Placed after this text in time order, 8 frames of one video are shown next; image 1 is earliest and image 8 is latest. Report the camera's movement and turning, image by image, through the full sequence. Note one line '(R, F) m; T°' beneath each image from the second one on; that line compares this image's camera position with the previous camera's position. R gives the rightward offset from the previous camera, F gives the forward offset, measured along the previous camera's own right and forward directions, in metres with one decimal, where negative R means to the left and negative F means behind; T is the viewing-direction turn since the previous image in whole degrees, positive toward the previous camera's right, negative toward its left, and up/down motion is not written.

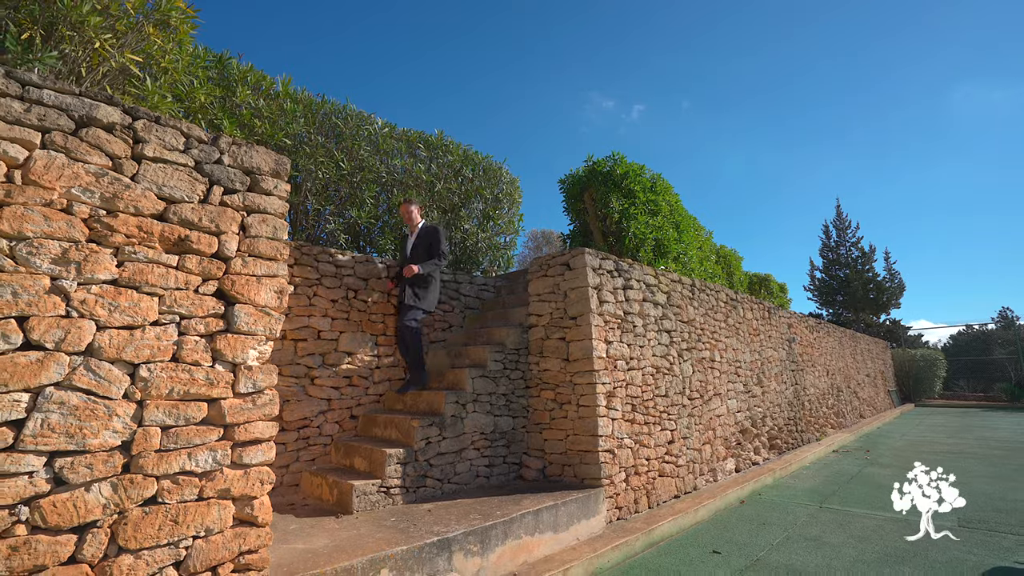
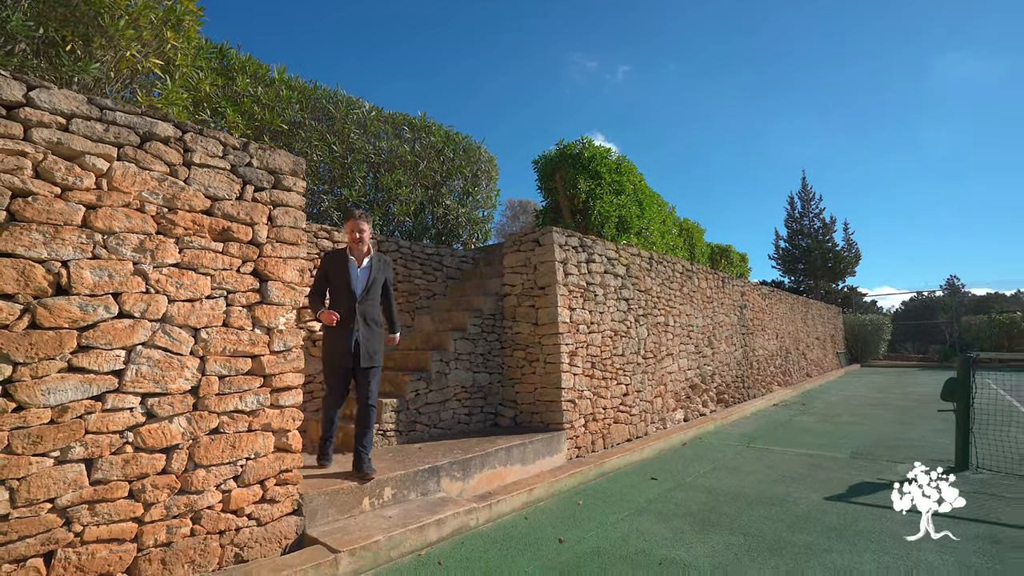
(0.0, -0.8) m; +3°
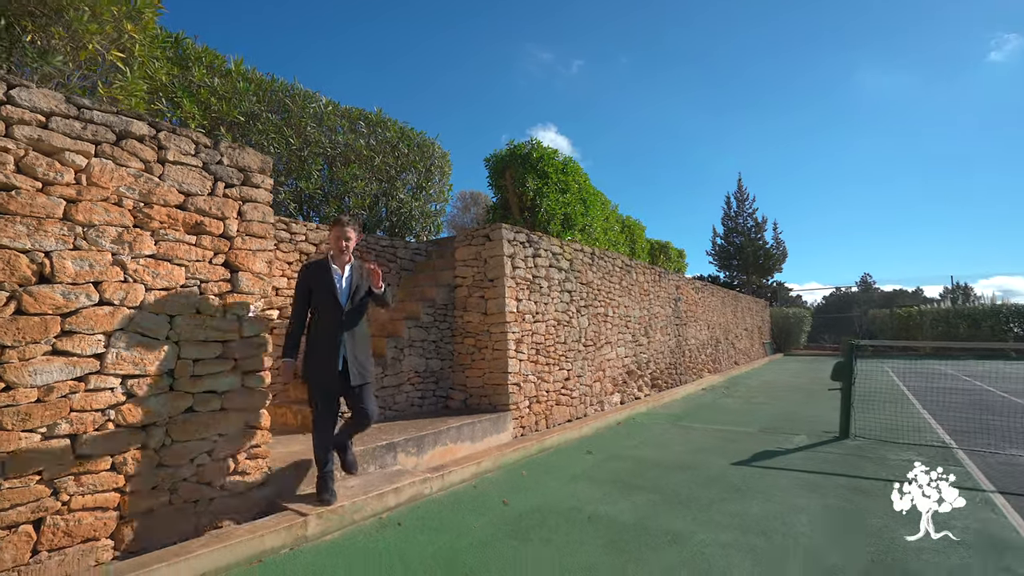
(0.0, -0.5) m; +6°
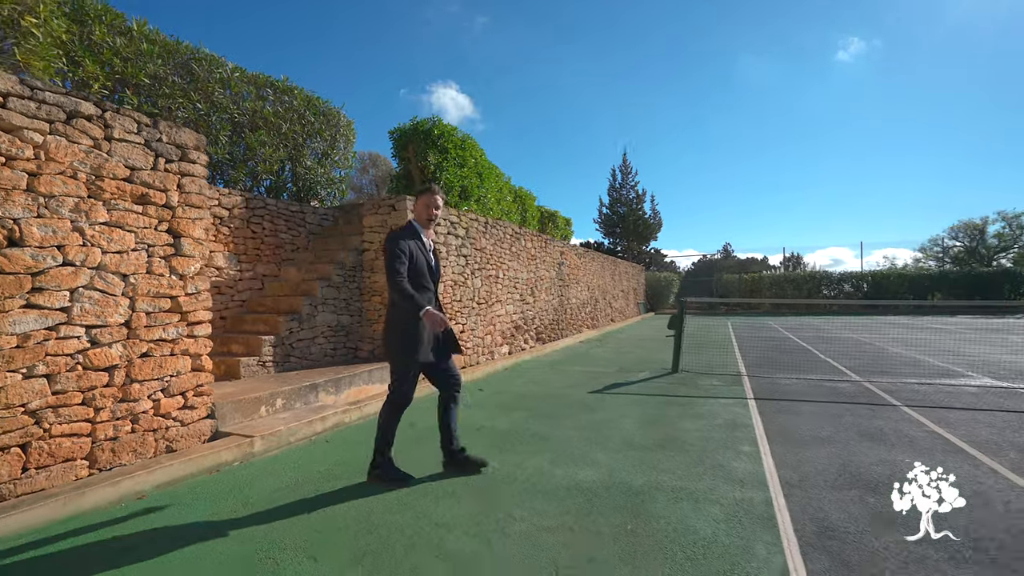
(-0.1, -1.1) m; +11°
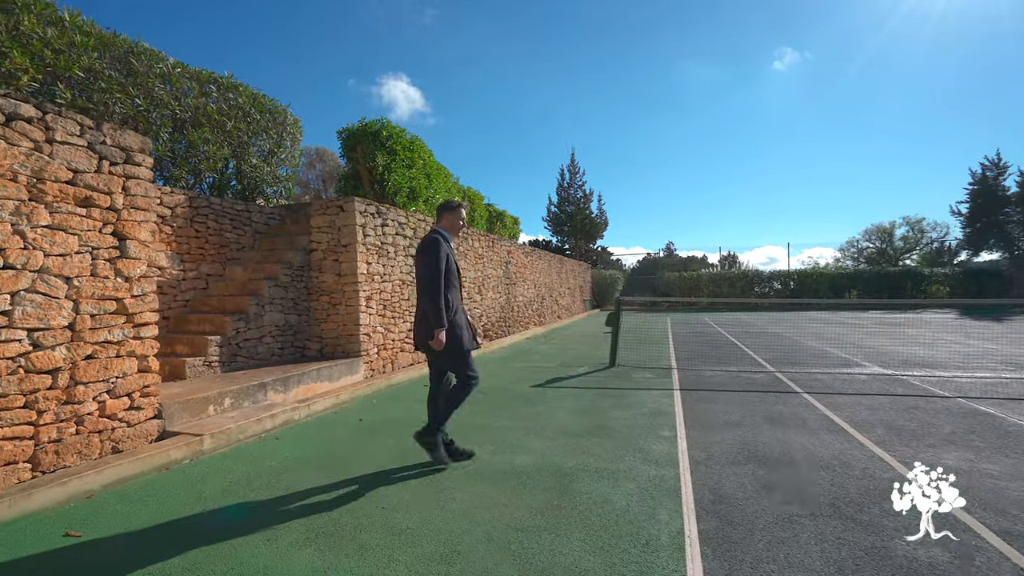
(+0.1, -0.3) m; +5°
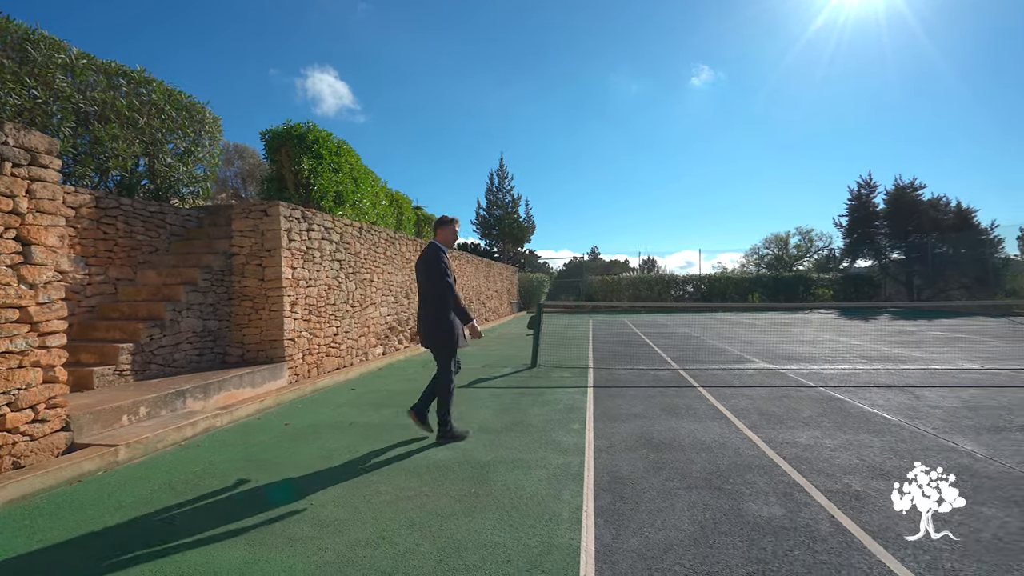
(0.0, -0.3) m; +8°
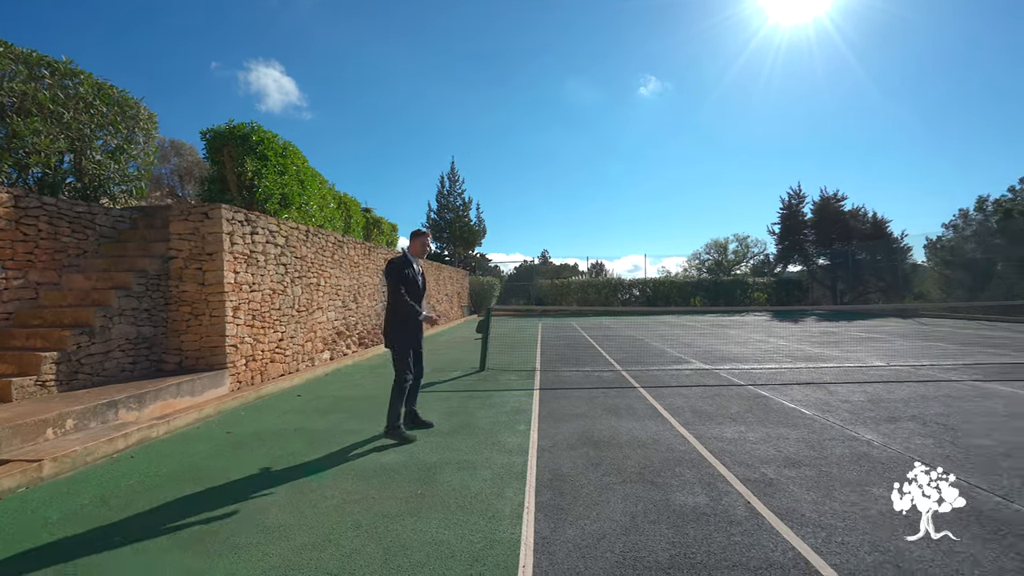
(0.0, -0.1) m; +5°
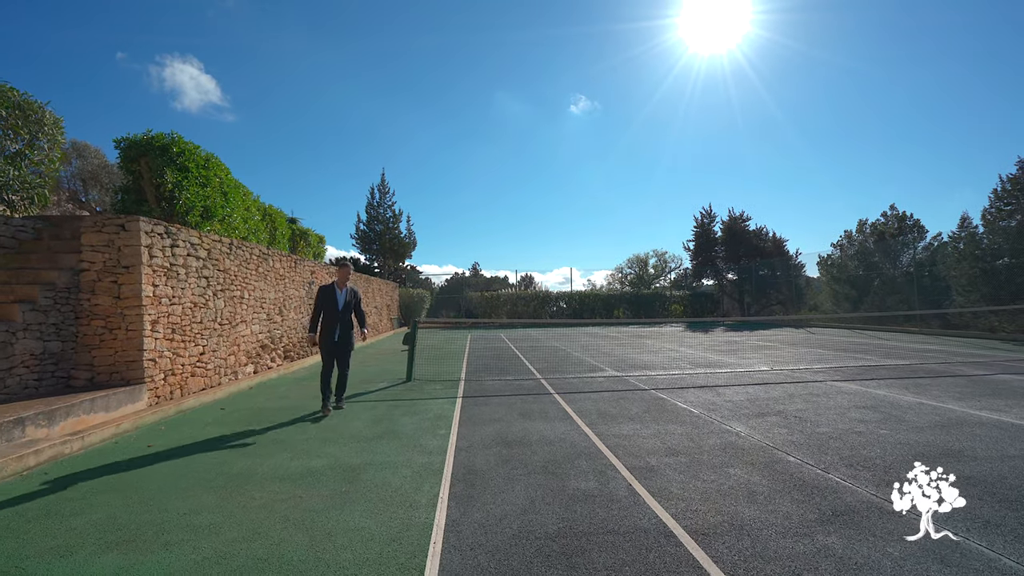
(+0.1, -0.5) m; +7°
